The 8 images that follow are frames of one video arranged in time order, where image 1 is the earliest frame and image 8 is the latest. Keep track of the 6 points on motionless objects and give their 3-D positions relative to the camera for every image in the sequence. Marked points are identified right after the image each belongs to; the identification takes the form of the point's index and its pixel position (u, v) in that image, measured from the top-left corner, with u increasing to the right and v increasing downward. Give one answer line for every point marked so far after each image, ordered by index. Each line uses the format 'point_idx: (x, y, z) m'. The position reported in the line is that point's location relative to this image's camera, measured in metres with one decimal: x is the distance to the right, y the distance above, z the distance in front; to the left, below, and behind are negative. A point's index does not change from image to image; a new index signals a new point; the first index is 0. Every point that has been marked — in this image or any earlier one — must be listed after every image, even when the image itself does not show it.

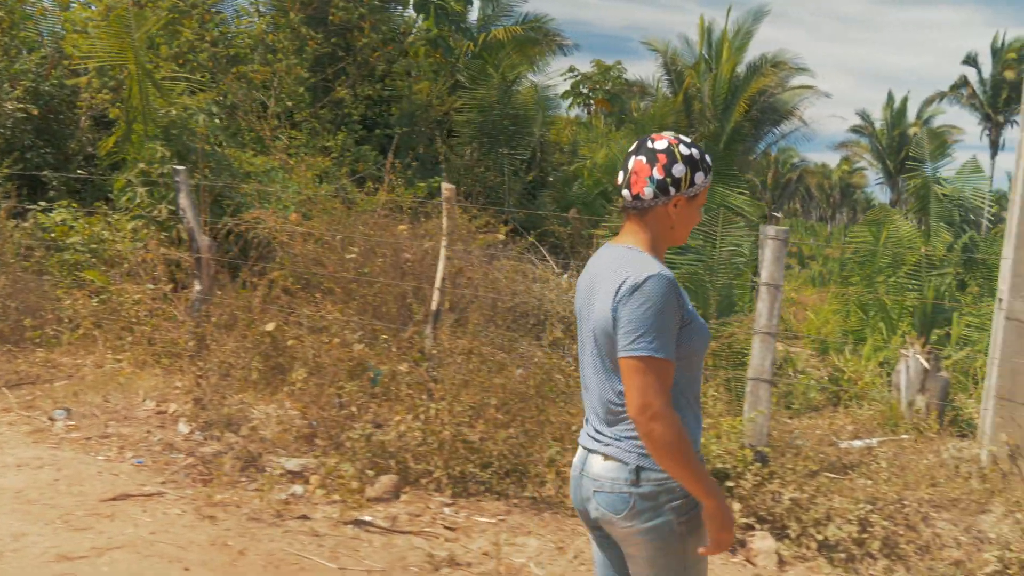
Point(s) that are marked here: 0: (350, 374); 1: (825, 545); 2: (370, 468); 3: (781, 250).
0: (-1.2, -0.6, +6.7) m
1: (+1.7, -1.4, +5.1) m
2: (-0.9, -1.2, +5.9) m
3: (+1.7, +0.2, +5.9) m
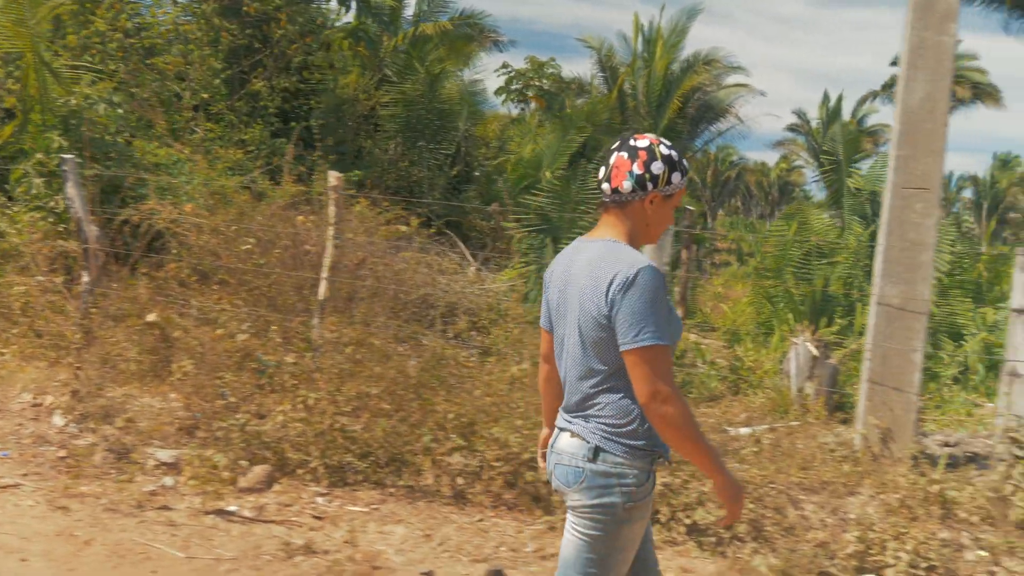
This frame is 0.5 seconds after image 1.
0: (-2.0, -0.6, +6.6) m
1: (+1.0, -1.3, +5.2) m
2: (-1.7, -1.1, +5.7) m
3: (+1.0, +0.3, +5.9) m
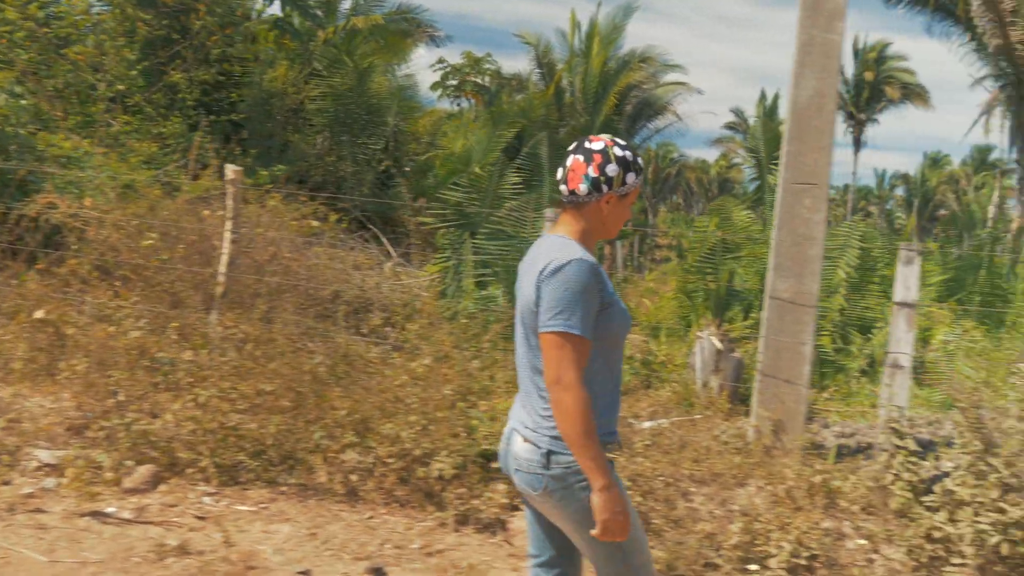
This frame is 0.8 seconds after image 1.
0: (-2.7, -0.5, +6.4) m
1: (+0.4, -1.3, +5.2) m
2: (-2.3, -1.0, +5.6) m
3: (+0.3, +0.4, +5.9) m
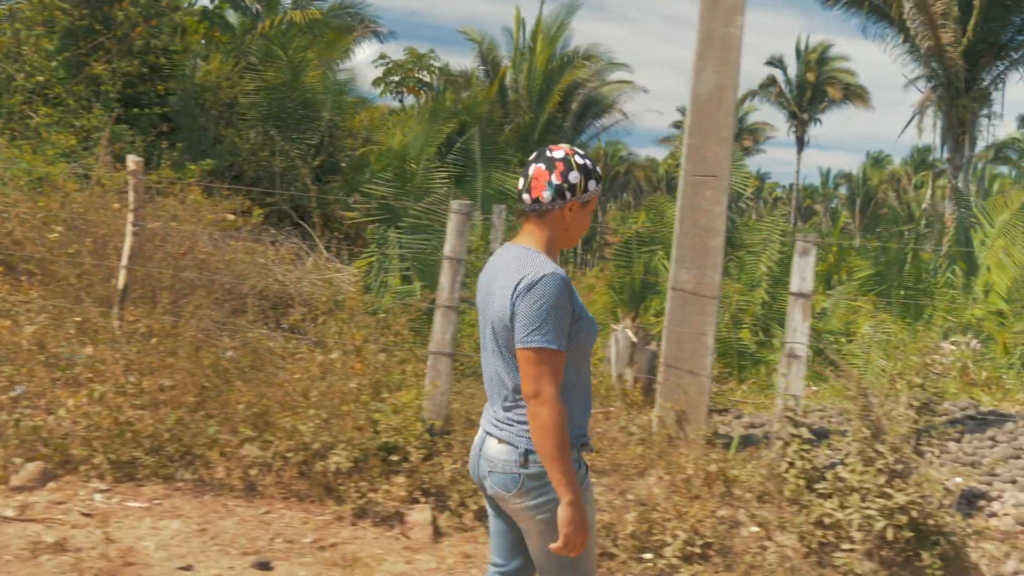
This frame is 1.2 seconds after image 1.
0: (-3.3, -0.5, +6.2) m
1: (-0.2, -1.3, +5.1) m
2: (-2.9, -1.0, +5.4) m
3: (-0.3, +0.4, +5.9) m
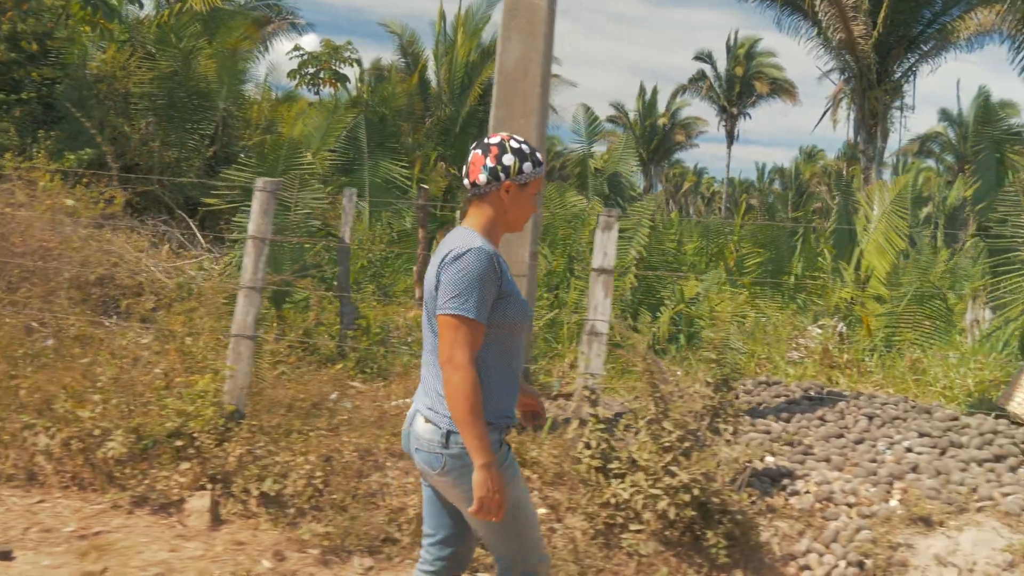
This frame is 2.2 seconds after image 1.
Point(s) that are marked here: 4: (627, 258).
0: (-4.5, -0.4, +5.8) m
1: (-1.3, -1.1, +4.9) m
2: (-4.1, -0.9, +5.1) m
3: (-1.5, +0.5, +5.7) m
4: (+1.2, +0.3, +9.6) m
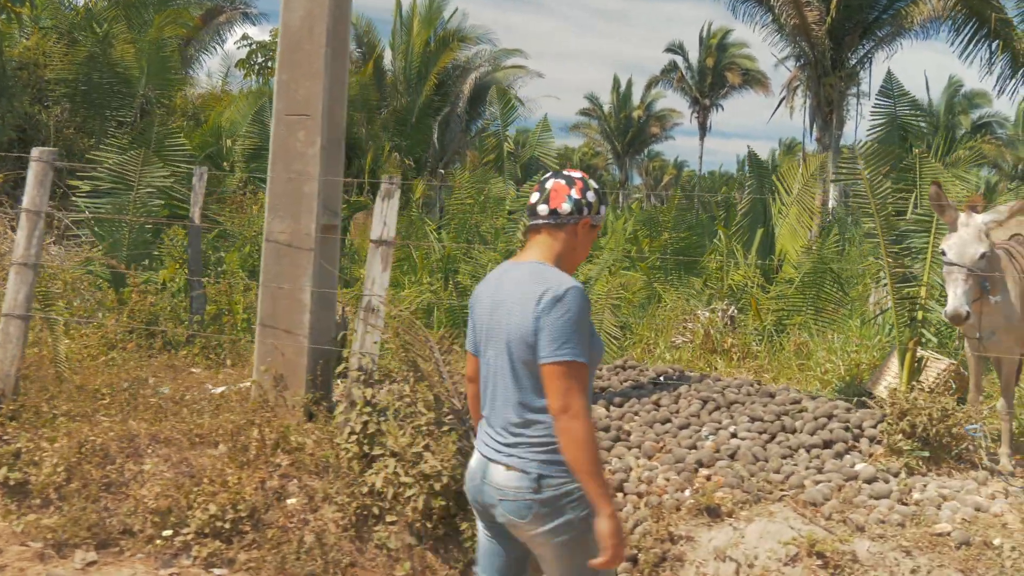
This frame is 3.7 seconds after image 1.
0: (-5.7, -0.3, +5.4) m
1: (-2.5, -1.0, +4.5) m
2: (-5.2, -0.8, +4.7) m
3: (-2.7, +0.7, +5.2) m
4: (0.0, +0.5, +9.2) m
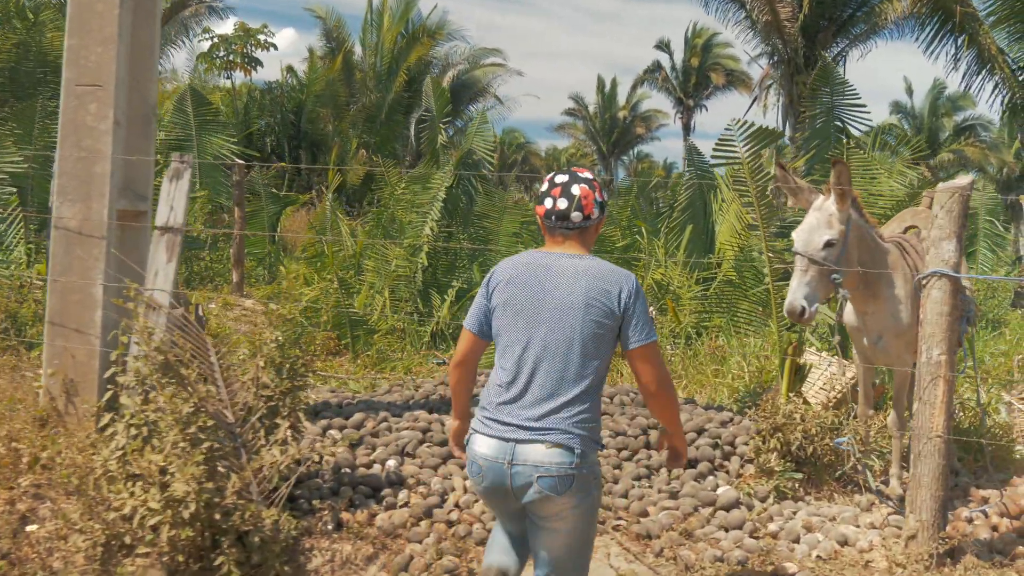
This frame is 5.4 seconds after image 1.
0: (-6.6, -0.2, +4.8) m
1: (-3.4, -1.0, +3.9) m
2: (-6.1, -0.7, +4.0) m
3: (-3.6, +0.7, +4.6) m
4: (-0.9, +0.5, +8.5) m
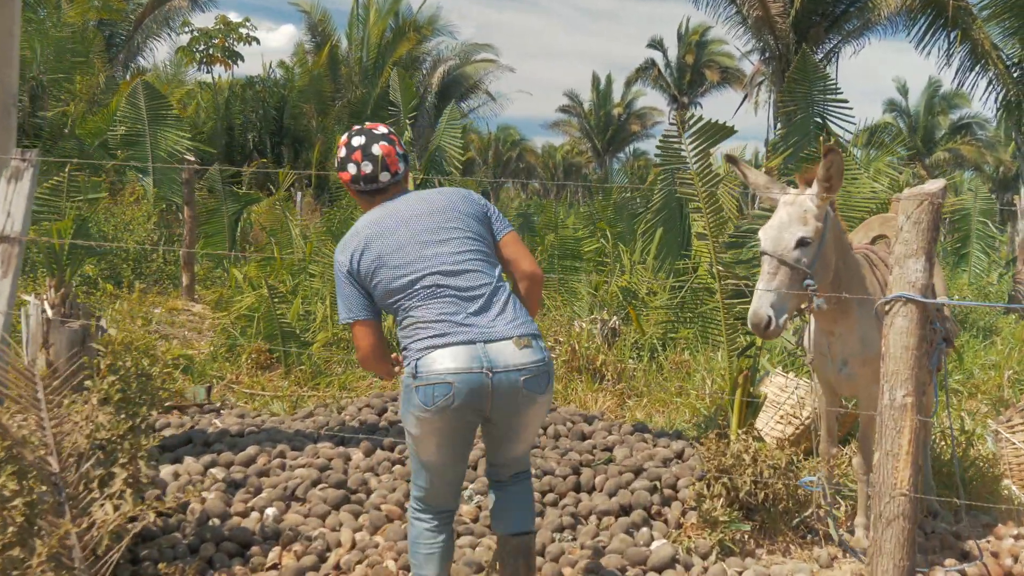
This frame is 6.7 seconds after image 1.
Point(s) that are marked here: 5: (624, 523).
0: (-7.0, -0.2, +4.2) m
1: (-3.8, -1.0, +3.3) m
2: (-6.5, -0.8, +3.4) m
3: (-4.0, +0.6, +4.0) m
4: (-1.3, +0.4, +7.9) m
5: (+0.5, -1.0, +3.8) m
